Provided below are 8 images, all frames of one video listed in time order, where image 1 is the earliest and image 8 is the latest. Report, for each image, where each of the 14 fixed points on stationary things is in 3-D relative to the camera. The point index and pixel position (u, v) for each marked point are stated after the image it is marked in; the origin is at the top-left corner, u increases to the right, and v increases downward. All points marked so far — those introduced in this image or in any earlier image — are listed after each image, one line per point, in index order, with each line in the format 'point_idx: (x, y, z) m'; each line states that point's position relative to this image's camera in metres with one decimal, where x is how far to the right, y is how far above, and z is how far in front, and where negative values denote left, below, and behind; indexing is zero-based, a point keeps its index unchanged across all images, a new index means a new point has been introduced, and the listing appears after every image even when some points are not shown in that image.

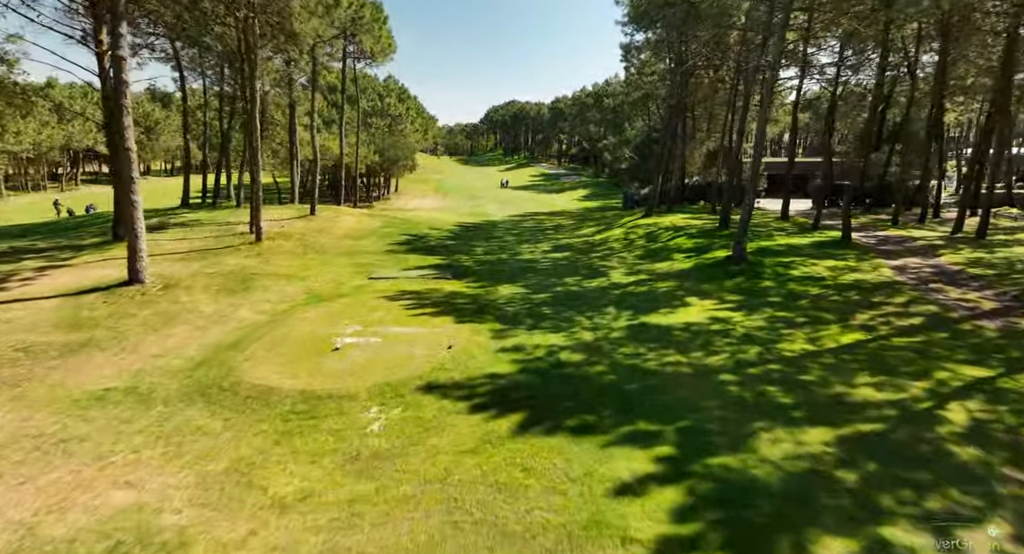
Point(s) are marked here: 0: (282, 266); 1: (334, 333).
0: (-7.5, +0.3, +18.7) m
1: (-3.7, -1.2, +12.1) m
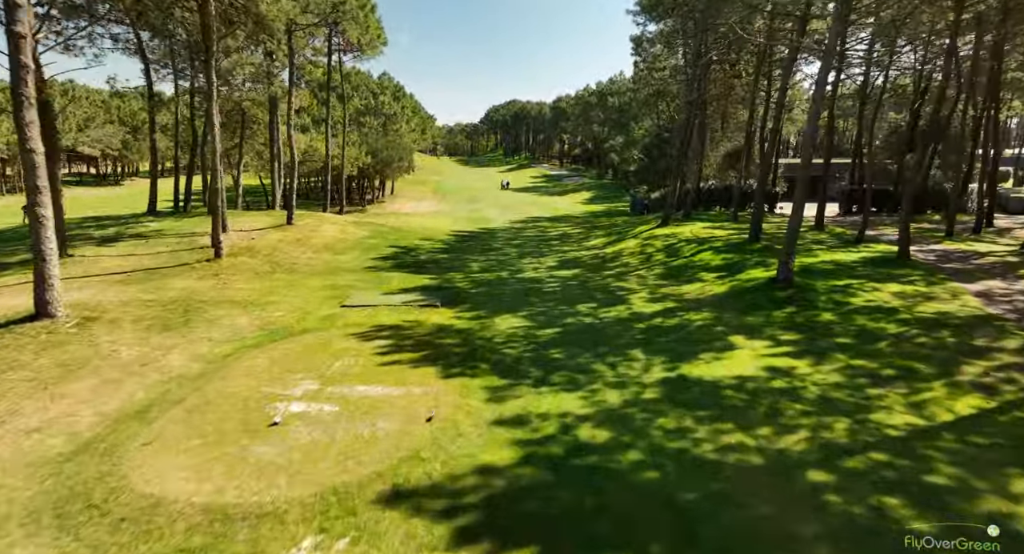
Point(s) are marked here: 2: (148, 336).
0: (-7.5, -0.4, +15.8) m
1: (-3.7, -1.9, +9.2) m
2: (-7.6, -1.2, +11.9) m
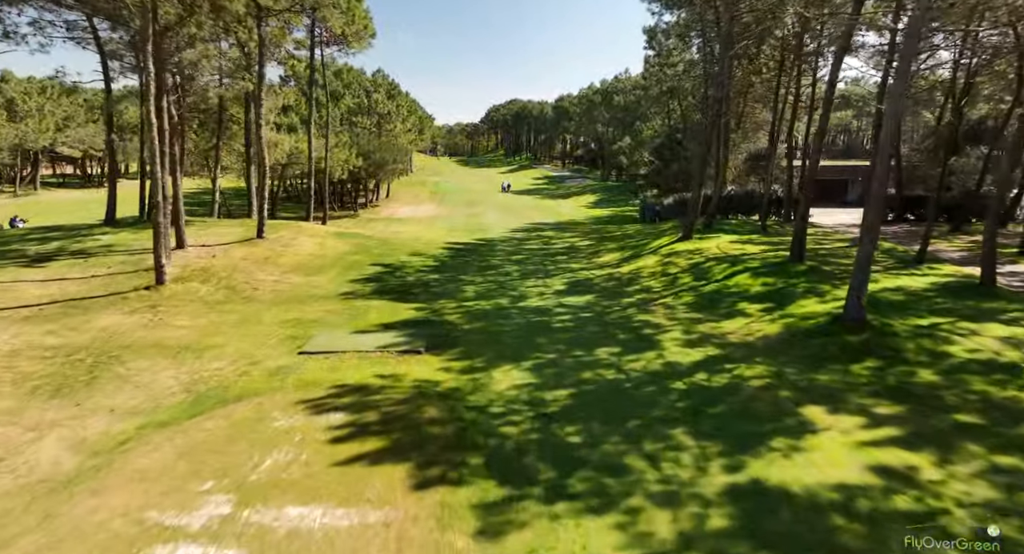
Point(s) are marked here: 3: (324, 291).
0: (-7.4, -1.2, +12.8) m
1: (-3.7, -2.7, +6.2) m
2: (-7.5, -2.0, +8.9) m
3: (-5.6, -0.4, +17.0) m
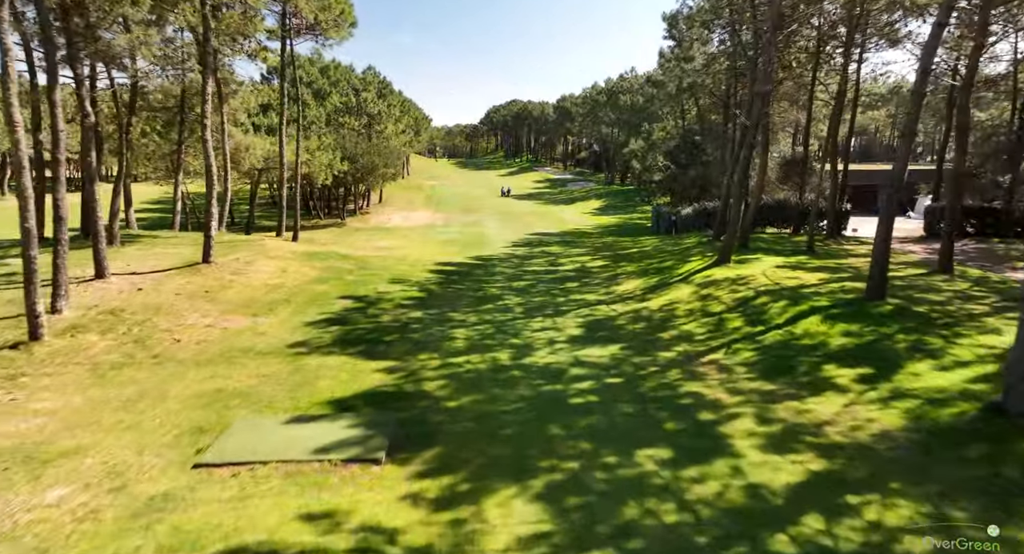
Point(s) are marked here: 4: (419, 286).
0: (-7.4, -2.2, +8.9) m
1: (-3.7, -3.7, +2.2) m
2: (-7.5, -3.0, +5.0) m
3: (-5.6, -1.4, +13.1) m
4: (-3.1, -0.3, +19.3) m
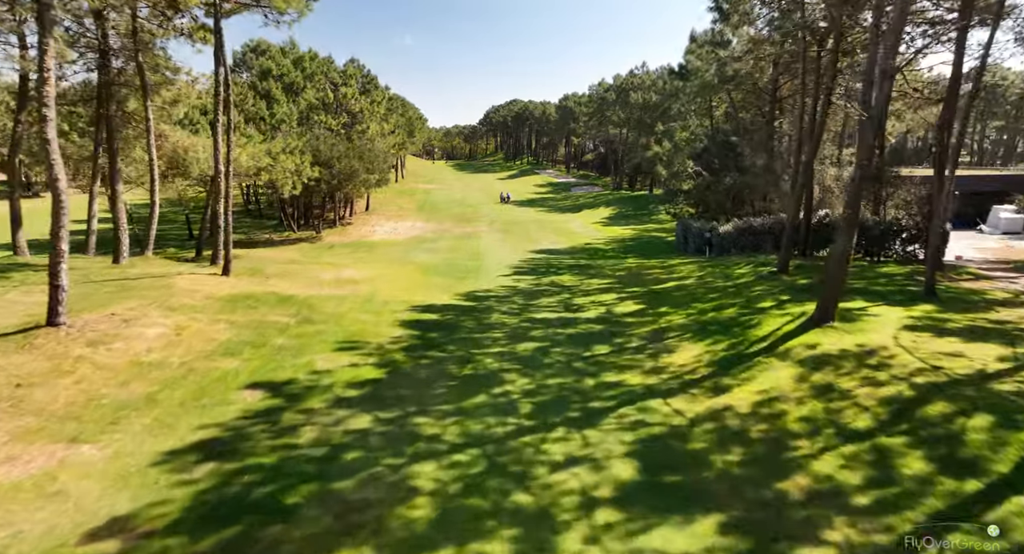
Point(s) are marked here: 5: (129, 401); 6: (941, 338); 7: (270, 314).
0: (-7.4, -3.6, +2.7) m
1: (-3.6, -5.1, -3.9) m
2: (-7.5, -4.4, -1.2) m
3: (-5.5, -2.9, +6.9) m
4: (-3.1, -1.7, +13.2) m
5: (-6.6, -2.1, +9.9) m
6: (+8.9, -1.2, +11.9) m
7: (-6.5, -1.0, +15.4) m
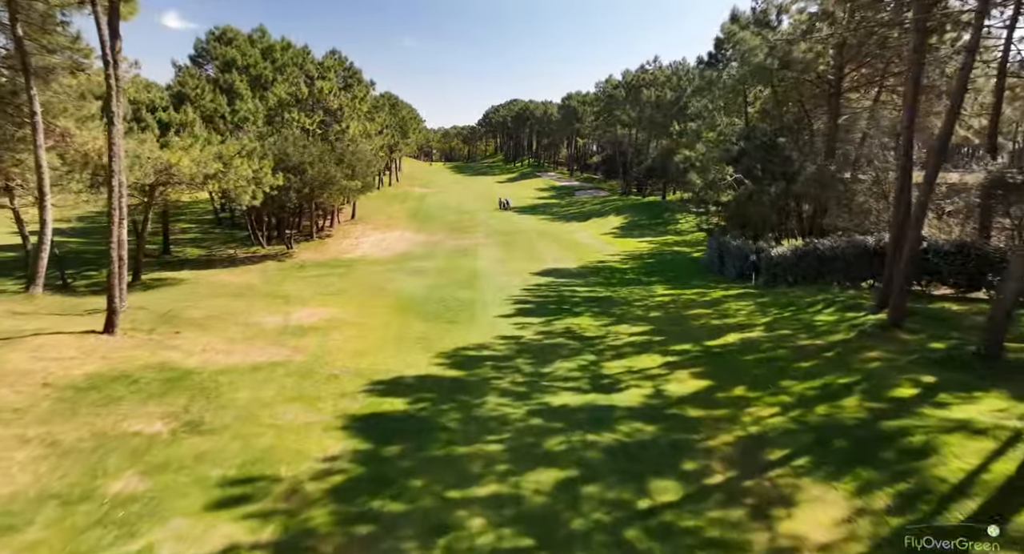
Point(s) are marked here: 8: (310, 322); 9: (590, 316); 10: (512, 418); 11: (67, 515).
0: (-7.3, -4.9, -3.0) m
1: (-3.6, -6.4, -9.6) m
2: (-7.4, -5.8, -6.9) m
3: (-5.4, -4.2, +1.2) m
4: (-3.0, -3.1, +7.5) m
5: (-6.5, -3.4, +4.2) m
6: (+8.9, -2.6, +6.2) m
7: (-6.4, -2.3, +9.7) m
8: (-6.3, -1.3, +17.7) m
9: (+2.6, -1.2, +19.5) m
10: (0.0, -2.5, +11.1) m
11: (-5.6, -2.9, +7.3) m
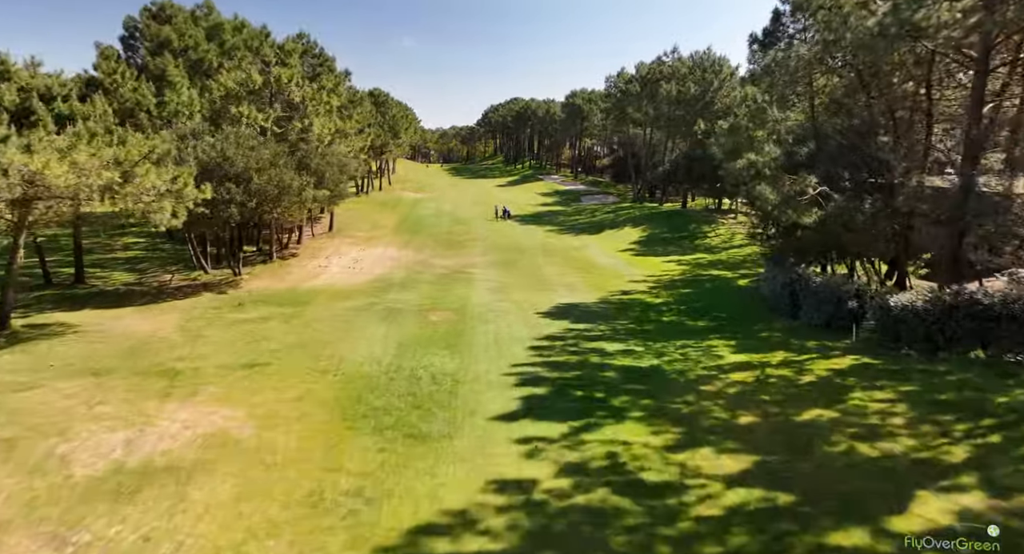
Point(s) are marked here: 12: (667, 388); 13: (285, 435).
0: (-7.2, -6.6, -10.4) m
1: (-3.5, -8.0, -17.1) m
2: (-7.3, -7.4, -14.3) m
3: (-5.3, -5.9, -6.2) m
4: (-2.9, -4.8, +0.1) m
5: (-6.4, -5.1, -3.2) m
6: (+9.0, -4.2, -1.2) m
7: (-6.3, -4.0, +2.3) m
8: (-6.2, -3.0, +10.3) m
9: (+2.7, -2.9, +12.1) m
10: (+0.1, -4.2, +3.7) m
11: (-5.5, -4.6, -0.2) m
12: (+4.1, -2.5, +13.9) m
13: (-4.5, -3.0, +11.4) m
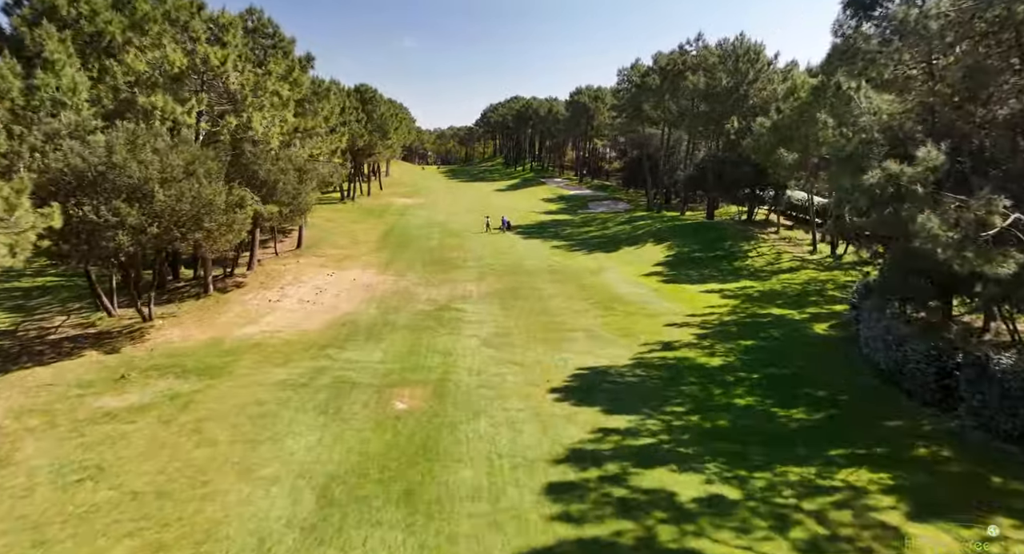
0: (-7.1, -8.4, -18.2) m
1: (-3.4, -9.8, -24.9) m
2: (-7.2, -9.2, -22.1) m
3: (-5.3, -7.7, -14.0) m
4: (-2.8, -6.6, -7.7) m
5: (-6.4, -6.9, -11.0) m
6: (+9.1, -6.0, -9.0) m
7: (-6.3, -5.8, -5.5) m
8: (-6.1, -4.8, +2.5) m
9: (+2.8, -4.7, +4.3) m
10: (+0.2, -6.0, -4.1) m
11: (-5.4, -6.4, -8.0) m
12: (+4.2, -4.3, +6.1) m
13: (-4.4, -4.8, +3.6) m
